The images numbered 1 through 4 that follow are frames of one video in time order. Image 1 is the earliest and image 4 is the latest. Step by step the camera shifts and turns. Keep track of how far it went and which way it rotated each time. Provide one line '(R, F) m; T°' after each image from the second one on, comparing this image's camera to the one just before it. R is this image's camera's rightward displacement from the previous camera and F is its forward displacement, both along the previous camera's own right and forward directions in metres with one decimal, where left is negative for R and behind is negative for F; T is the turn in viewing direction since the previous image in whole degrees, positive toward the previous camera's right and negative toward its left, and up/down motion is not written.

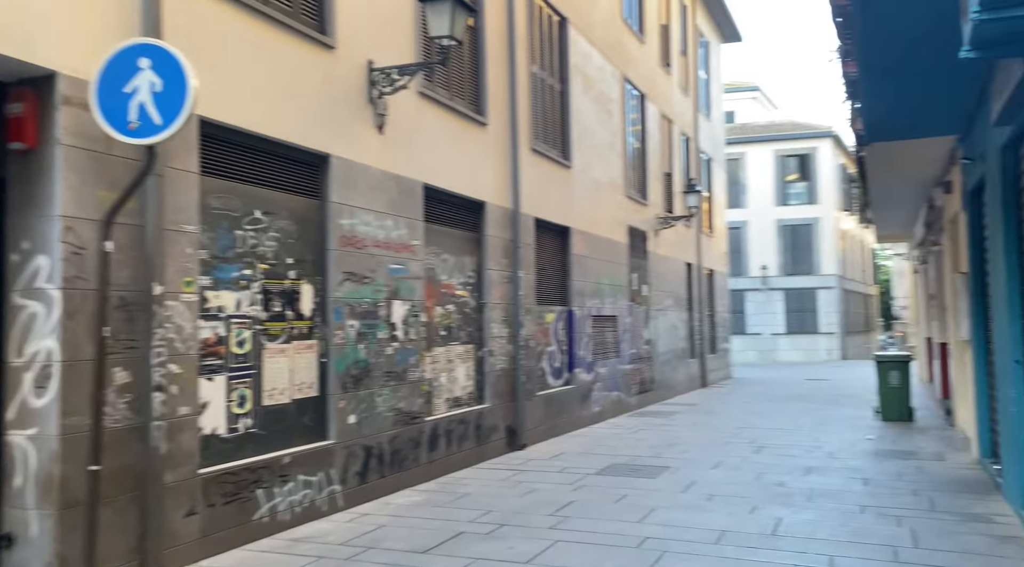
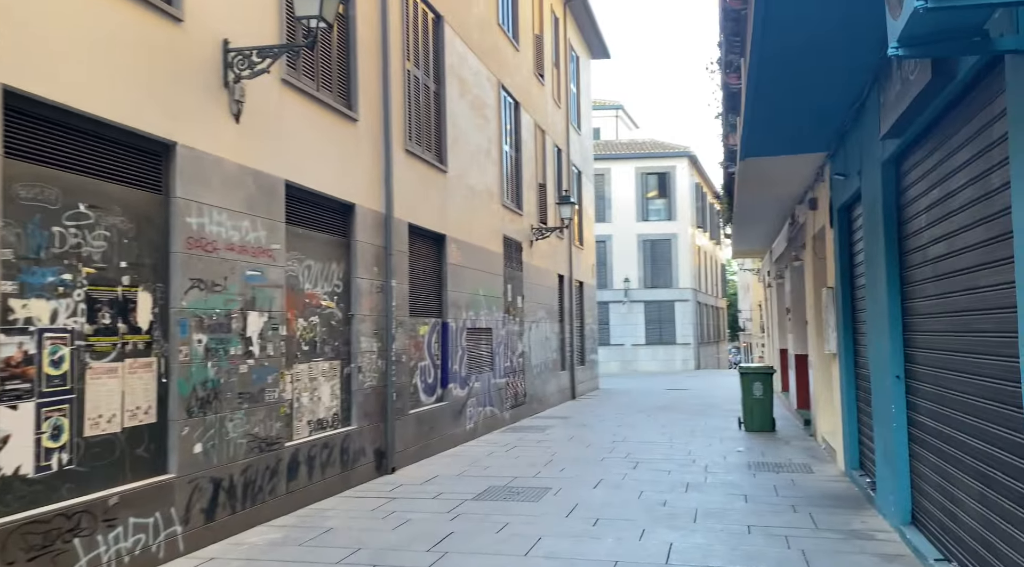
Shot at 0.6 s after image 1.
(-0.1, +0.6) m; +9°
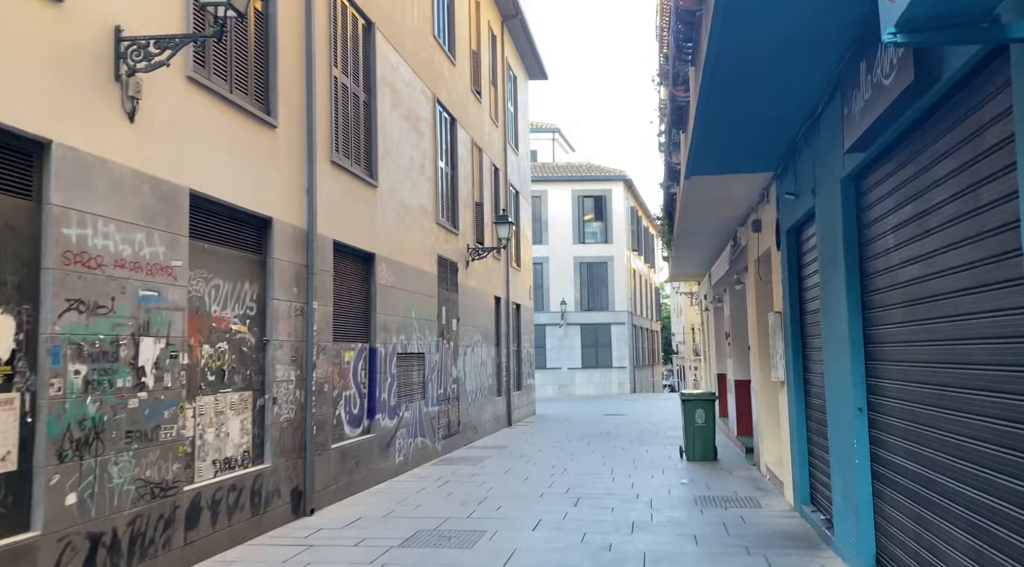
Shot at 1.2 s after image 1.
(0.0, +0.6) m; +4°
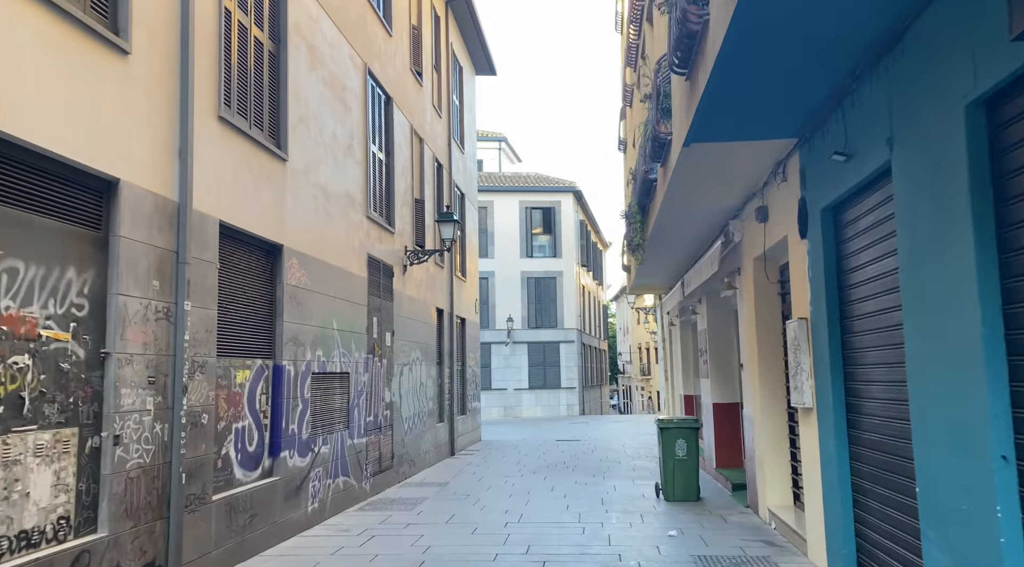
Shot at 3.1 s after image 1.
(0.0, +2.2) m; +4°
